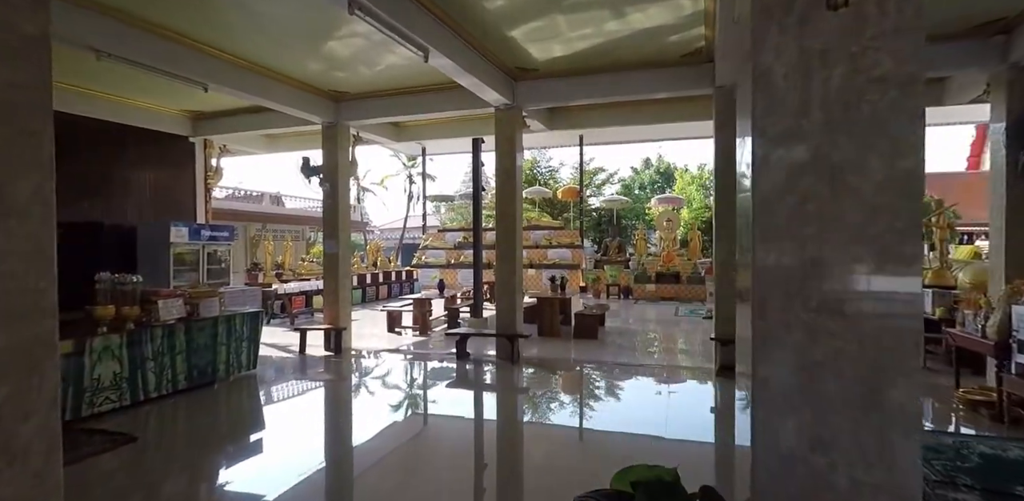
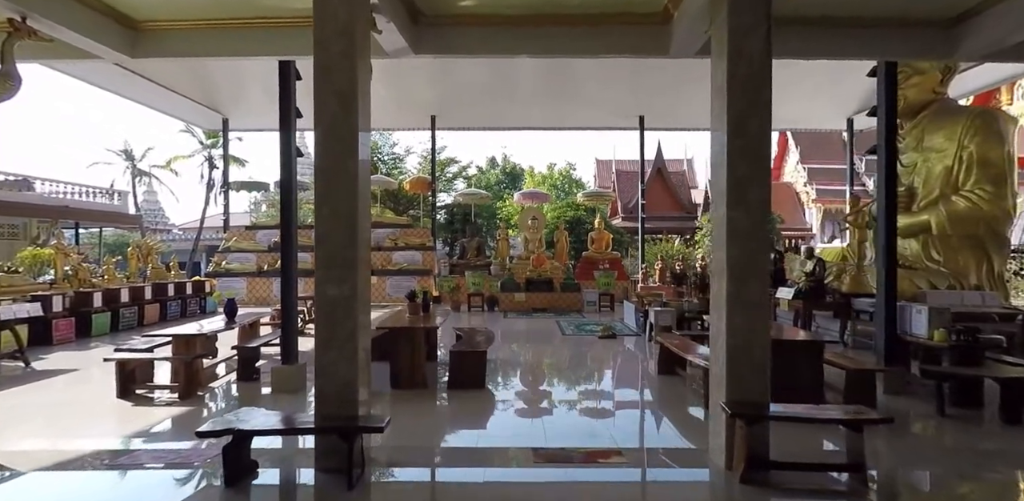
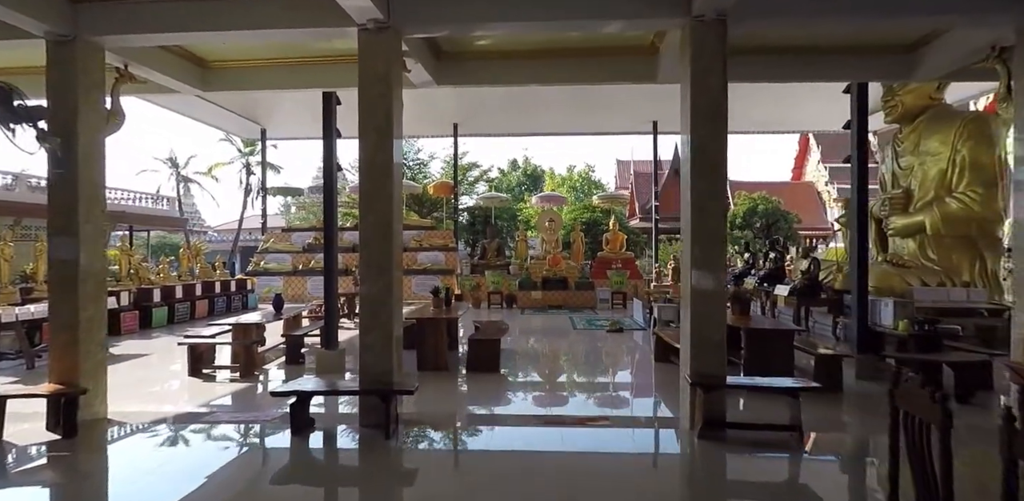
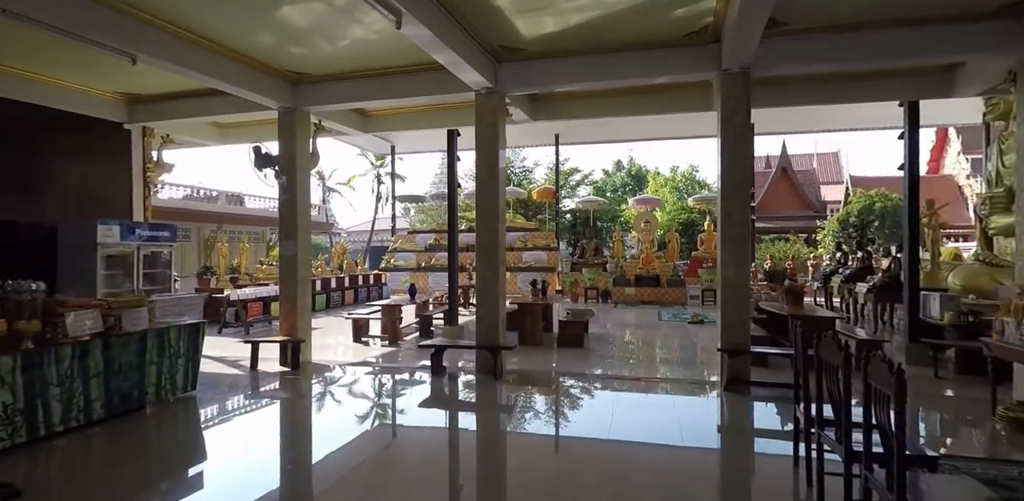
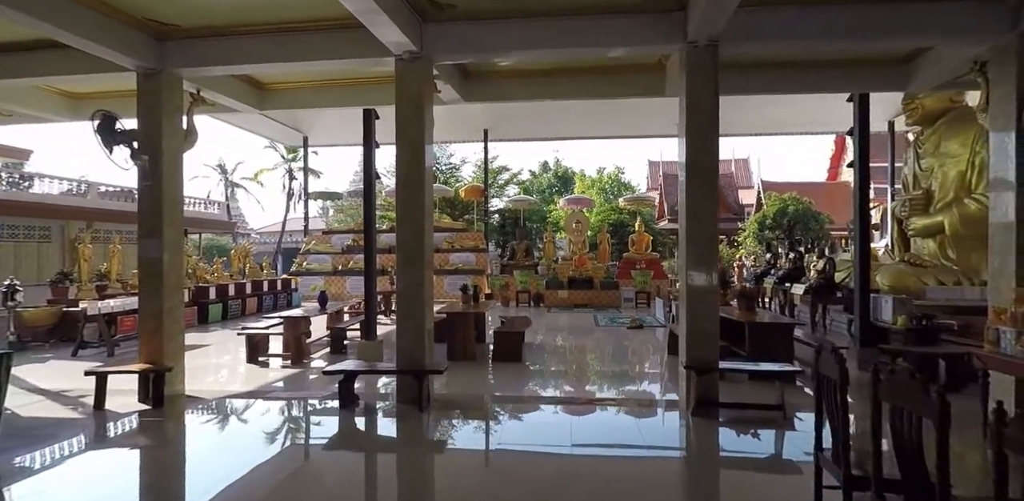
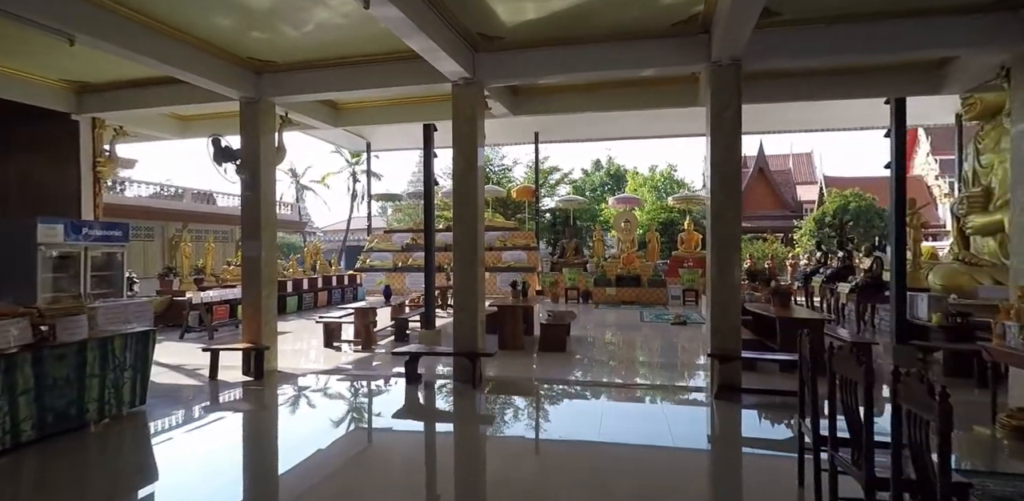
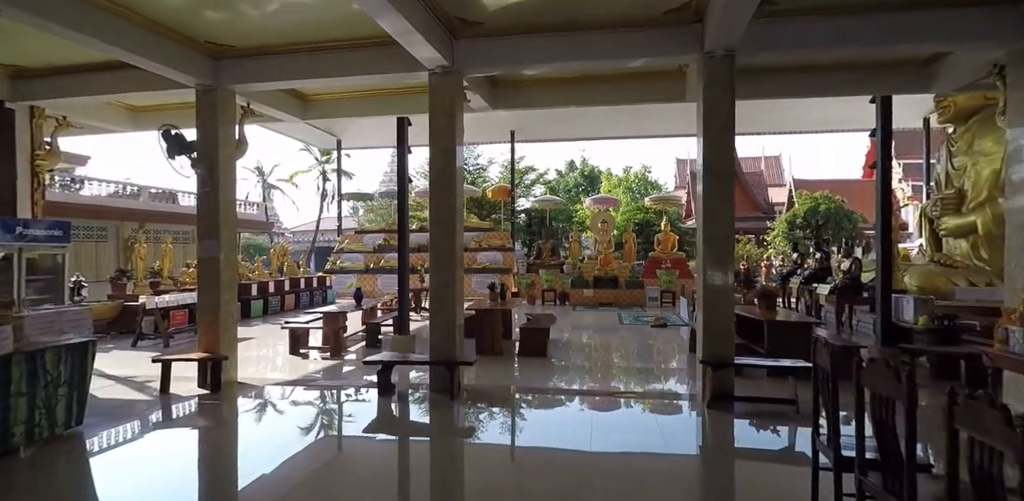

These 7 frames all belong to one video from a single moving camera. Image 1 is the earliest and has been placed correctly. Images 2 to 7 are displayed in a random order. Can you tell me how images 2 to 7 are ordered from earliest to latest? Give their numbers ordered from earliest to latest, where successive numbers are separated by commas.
4, 6, 7, 5, 3, 2
